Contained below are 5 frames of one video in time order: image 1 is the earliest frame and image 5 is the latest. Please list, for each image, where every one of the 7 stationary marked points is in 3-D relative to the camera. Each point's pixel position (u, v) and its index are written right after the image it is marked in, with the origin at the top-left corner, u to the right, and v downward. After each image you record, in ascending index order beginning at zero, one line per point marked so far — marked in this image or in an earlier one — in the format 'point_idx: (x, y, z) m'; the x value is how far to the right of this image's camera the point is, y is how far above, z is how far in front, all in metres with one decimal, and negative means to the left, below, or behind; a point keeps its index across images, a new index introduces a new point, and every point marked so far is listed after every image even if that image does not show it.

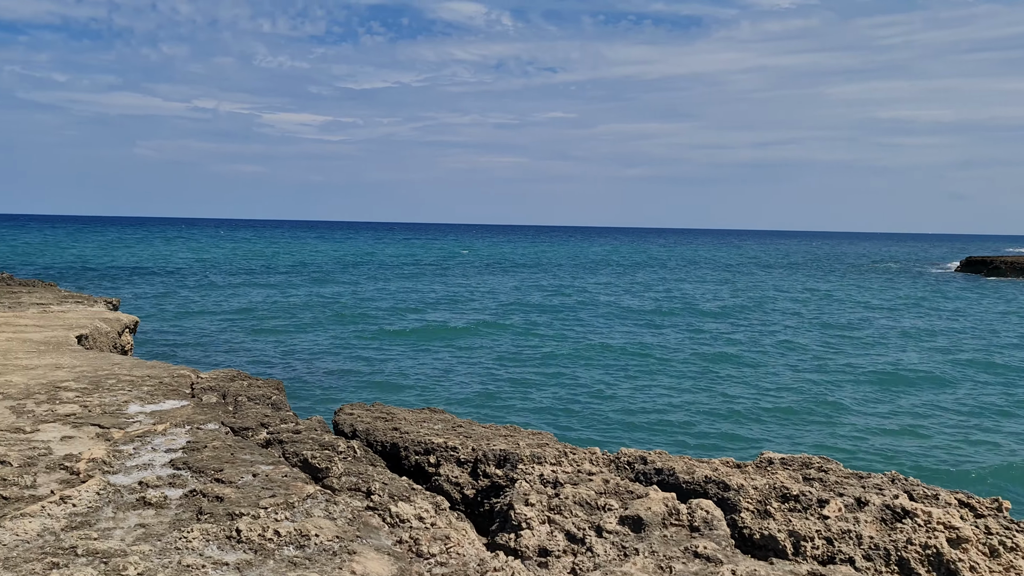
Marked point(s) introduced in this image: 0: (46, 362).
0: (-5.3, -0.9, +10.1) m
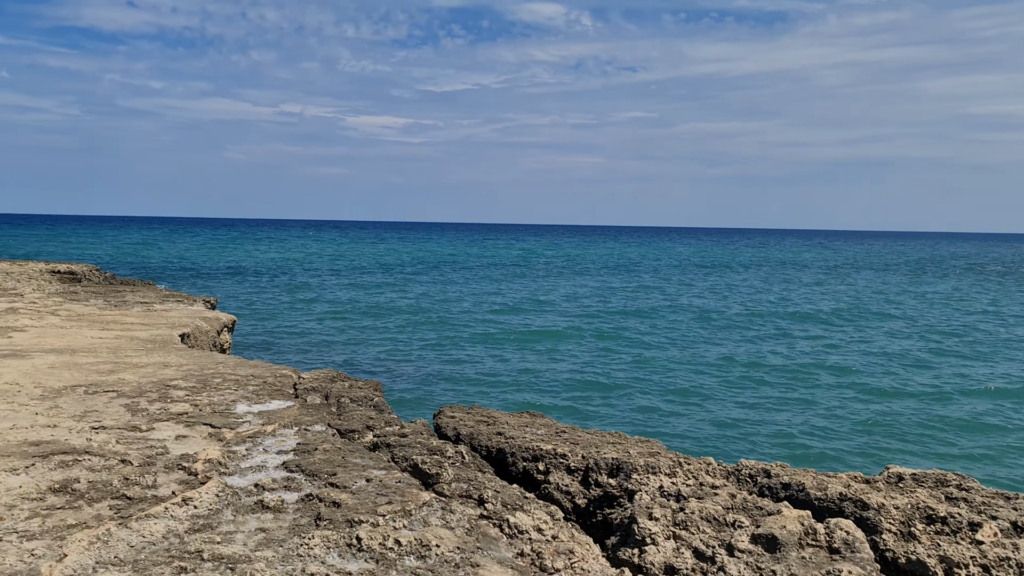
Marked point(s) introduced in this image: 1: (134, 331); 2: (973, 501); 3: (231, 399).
0: (-4.2, -0.9, +10.3) m
1: (-5.9, -0.7, +13.7) m
2: (+2.6, -1.2, +5.0) m
3: (-2.6, -1.0, +8.0) m
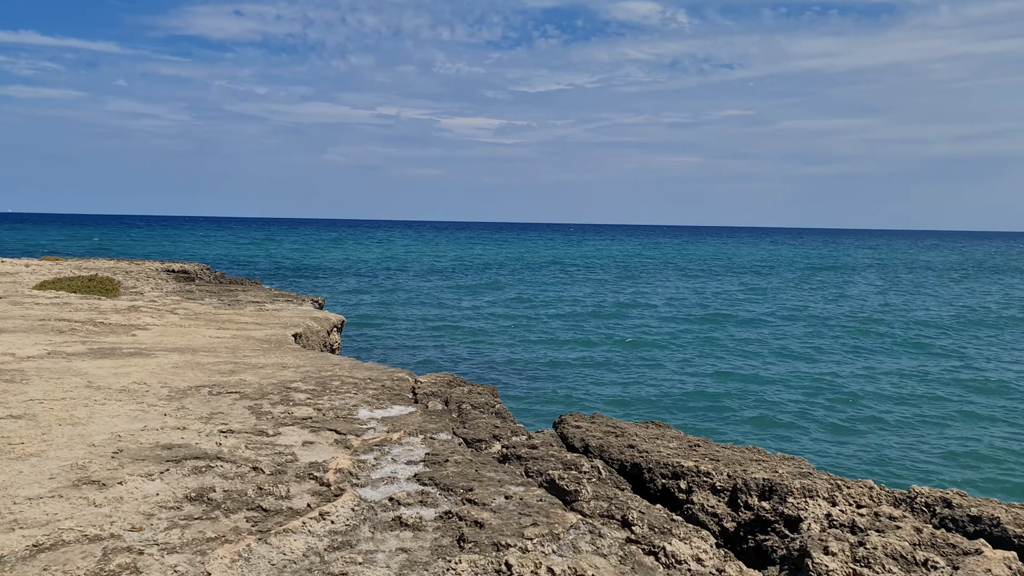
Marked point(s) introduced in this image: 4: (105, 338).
0: (-2.8, -0.9, +10.3) m
1: (-4.1, -0.7, +13.8) m
2: (+3.4, -1.3, +4.3) m
3: (-1.4, -1.0, +7.8) m
4: (-5.5, -0.7, +11.8) m
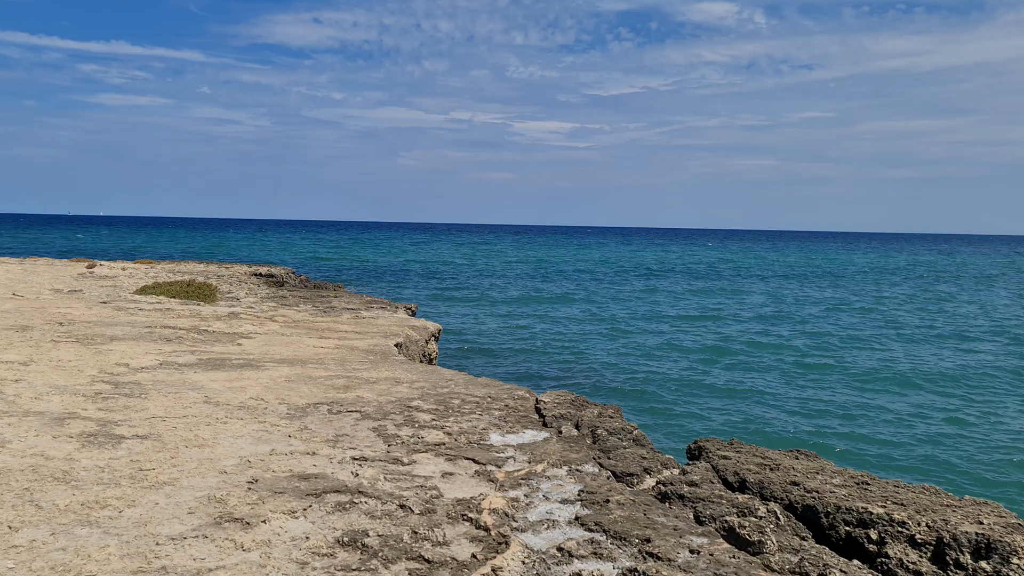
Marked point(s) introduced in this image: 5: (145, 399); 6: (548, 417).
0: (-1.4, -1.0, +9.9) m
1: (-2.5, -0.8, +13.5) m
2: (+4.3, -1.4, +3.5) m
3: (-0.3, -1.2, +7.3) m
4: (-4.0, -0.8, +11.6) m
5: (-3.3, -1.0, +7.8) m
6: (+0.3, -1.2, +7.9) m
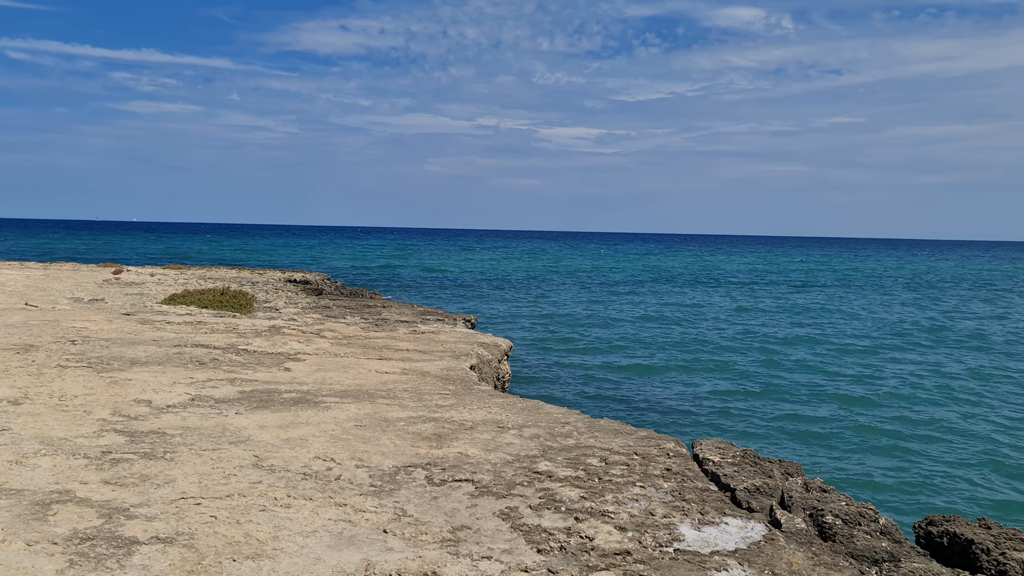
0: (-0.3, -1.1, +7.6) m
1: (-1.2, -1.0, +11.2) m
2: (+5.3, -1.5, +1.0) m
3: (+0.8, -1.3, +5.0) m
4: (-2.8, -0.9, +9.4) m
5: (-2.2, -1.1, +5.5) m
6: (+1.4, -1.3, +5.5) m
